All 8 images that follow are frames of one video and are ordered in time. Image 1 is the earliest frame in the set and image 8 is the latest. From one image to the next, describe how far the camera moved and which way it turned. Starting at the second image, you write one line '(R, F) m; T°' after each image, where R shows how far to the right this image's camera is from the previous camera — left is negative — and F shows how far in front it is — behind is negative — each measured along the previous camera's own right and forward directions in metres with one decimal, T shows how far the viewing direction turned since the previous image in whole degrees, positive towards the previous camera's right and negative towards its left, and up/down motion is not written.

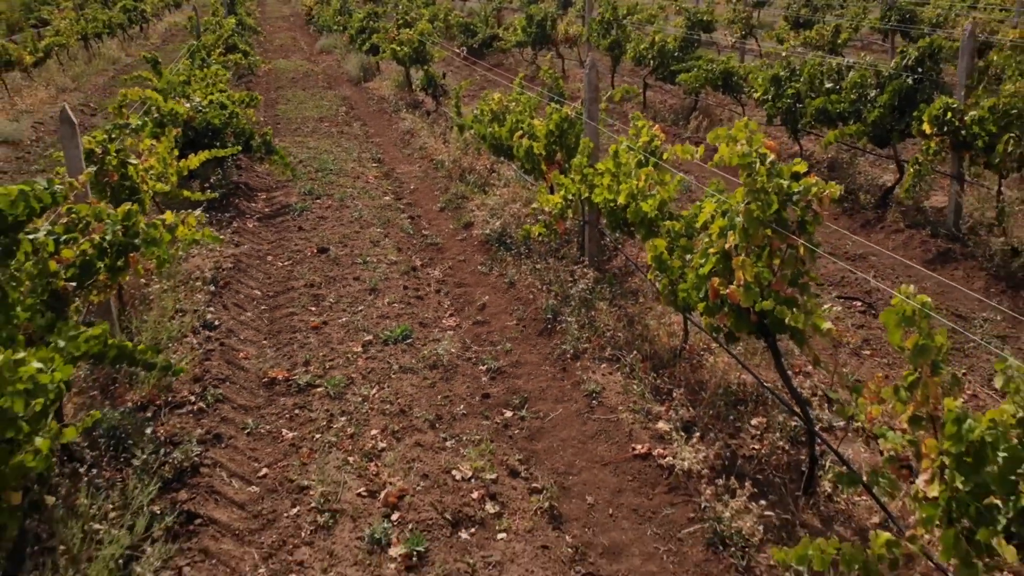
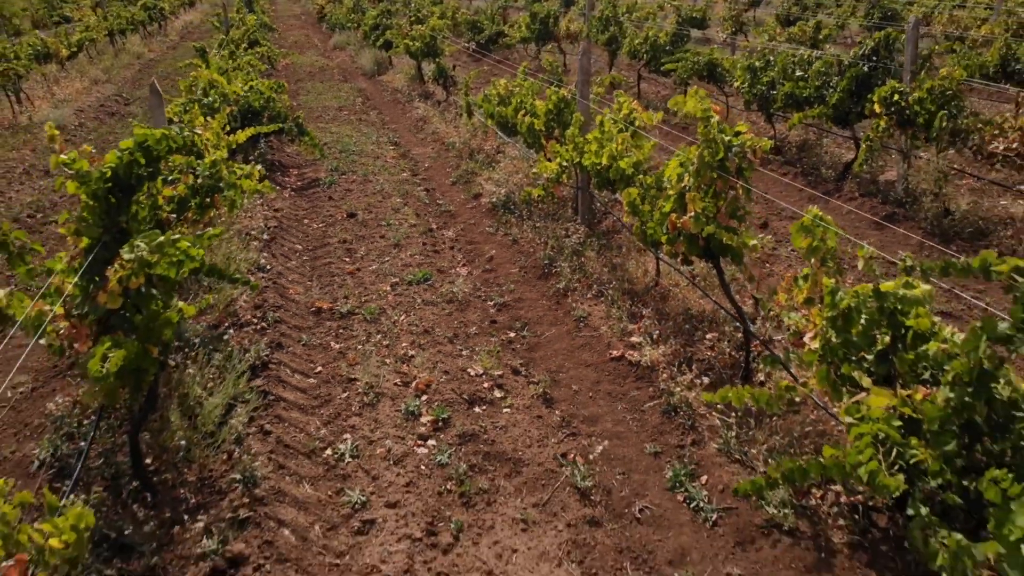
(0.0, -1.1) m; 0°
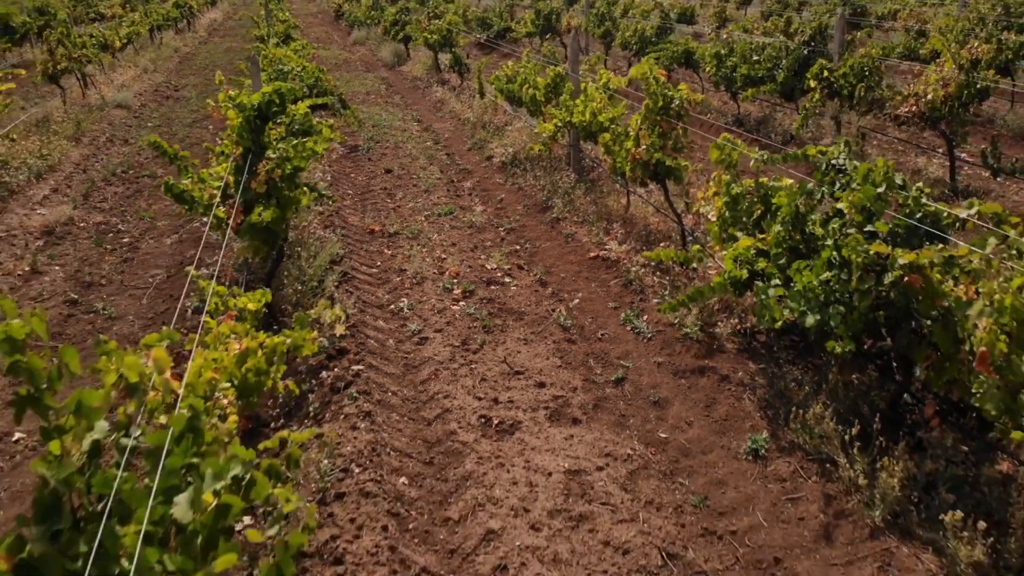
(0.0, -2.0) m; 0°
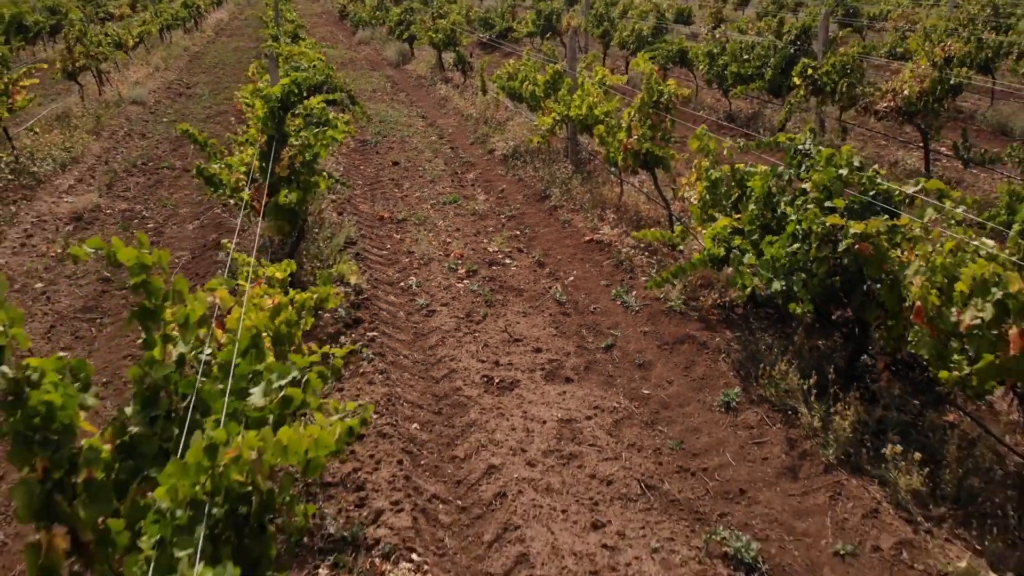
(0.0, -0.6) m; 0°
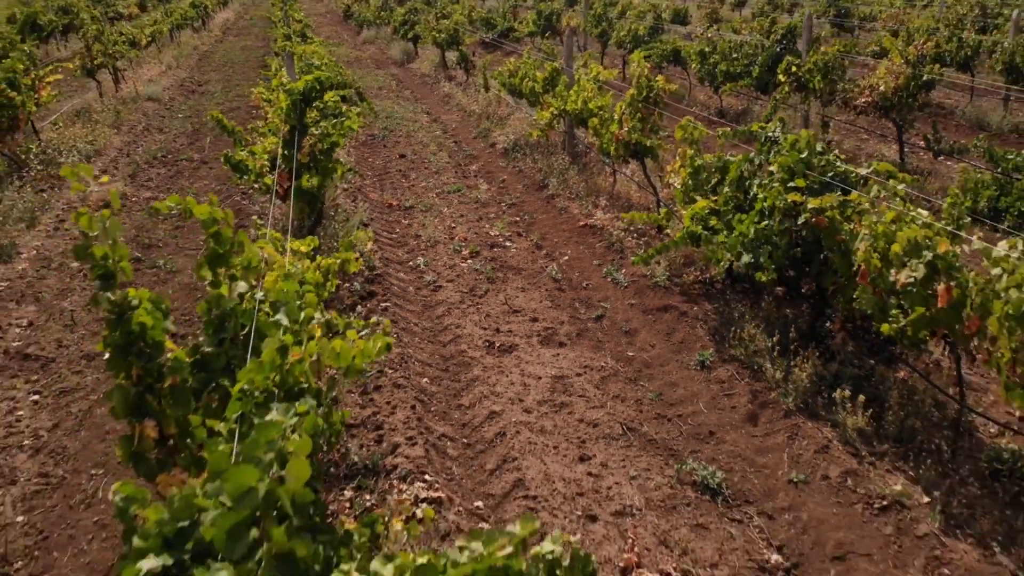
(0.0, -0.6) m; 0°
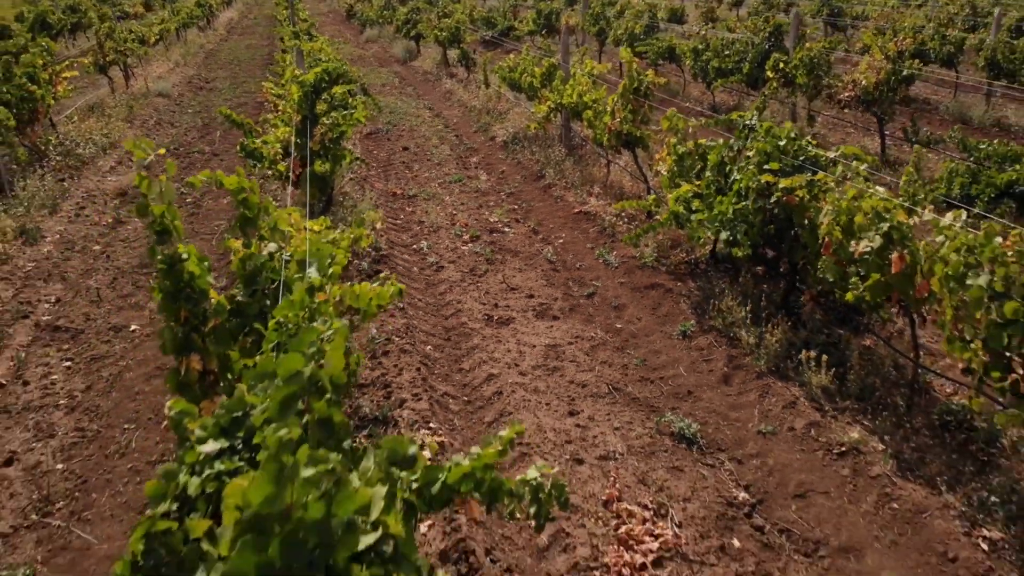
(0.0, -0.5) m; 0°
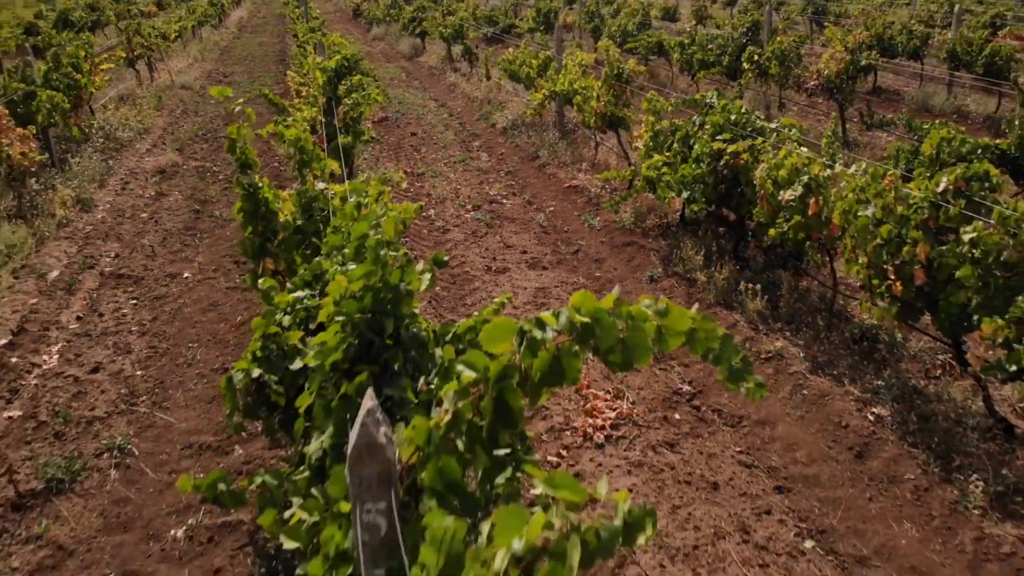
(+0.1, -1.2) m; 0°
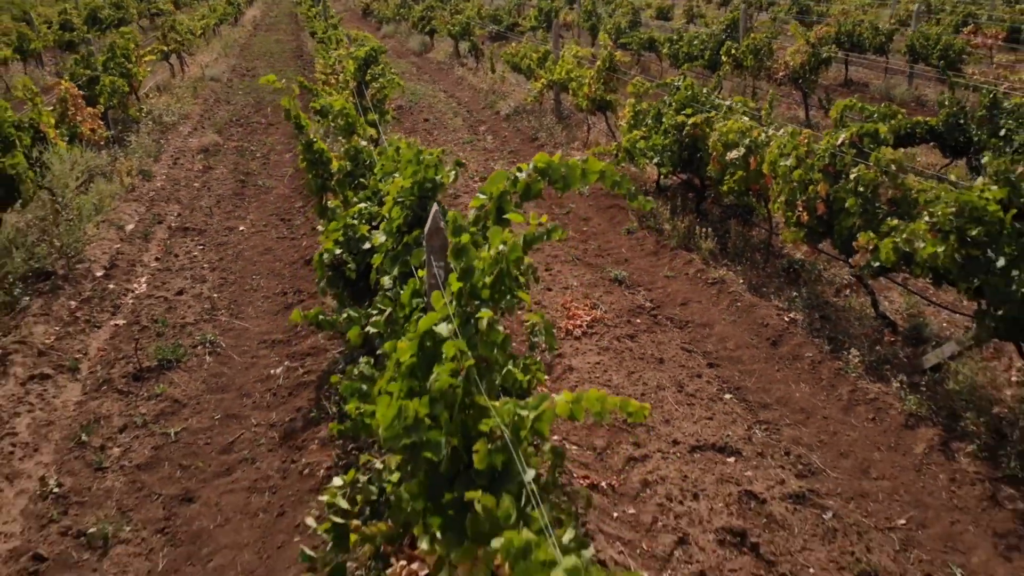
(0.0, -1.6) m; 0°
